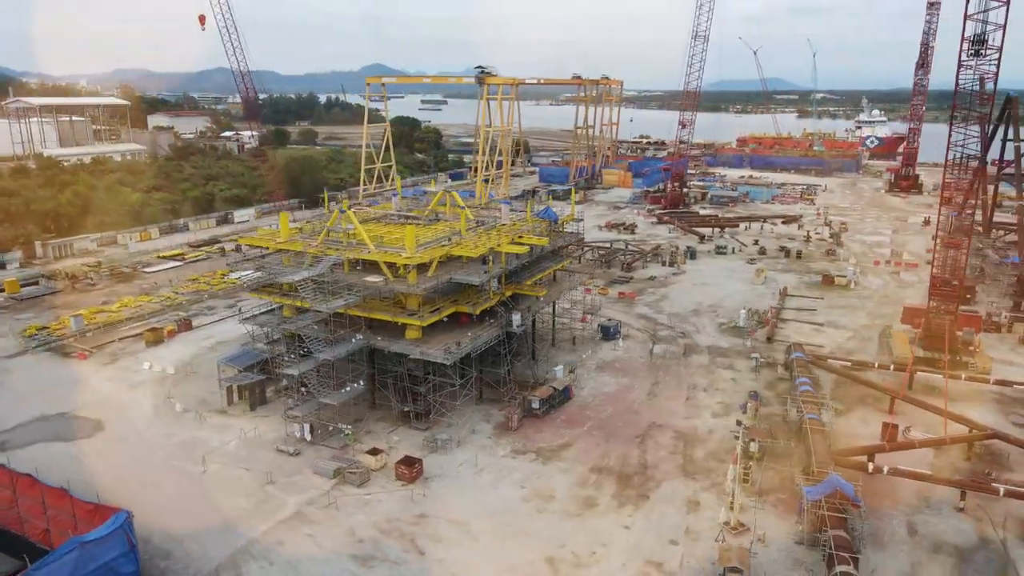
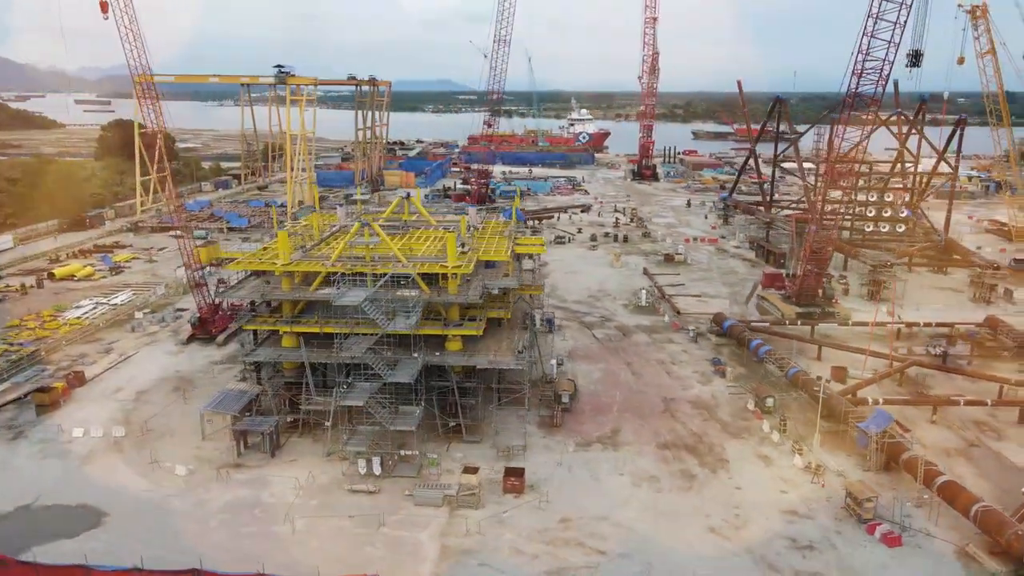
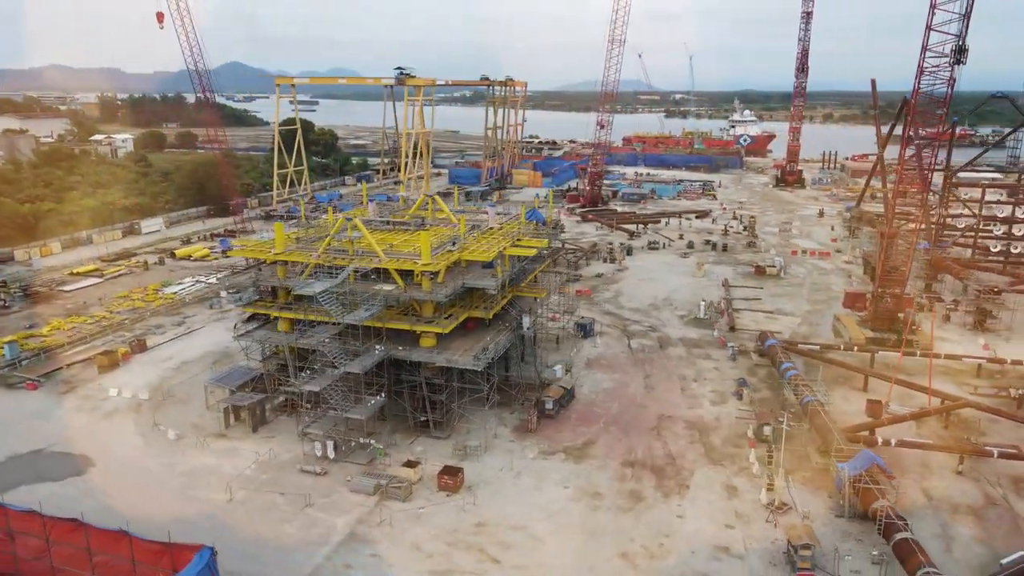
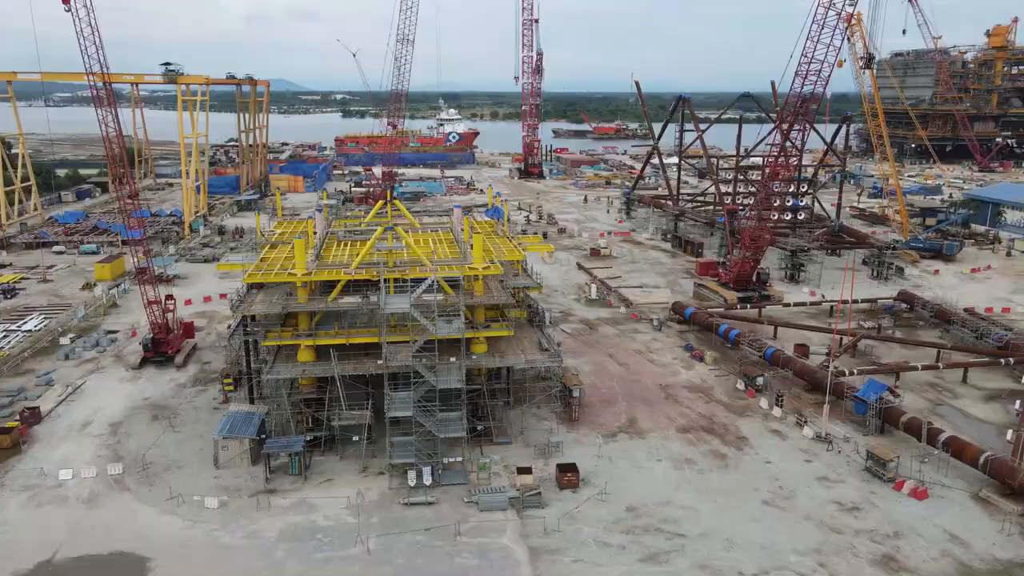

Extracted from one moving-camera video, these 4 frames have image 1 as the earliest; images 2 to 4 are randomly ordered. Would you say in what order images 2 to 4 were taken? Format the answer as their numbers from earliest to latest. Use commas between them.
3, 2, 4
